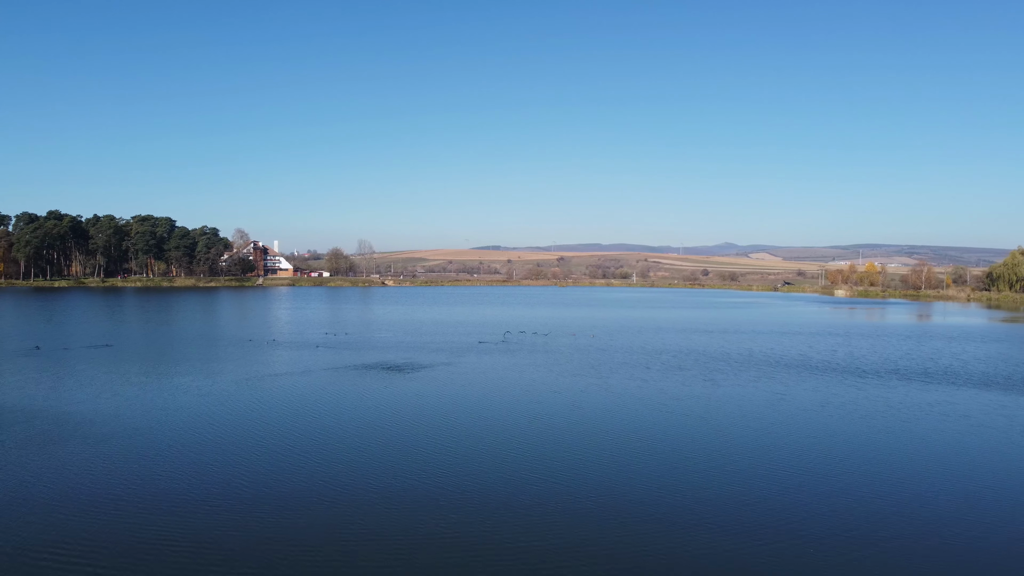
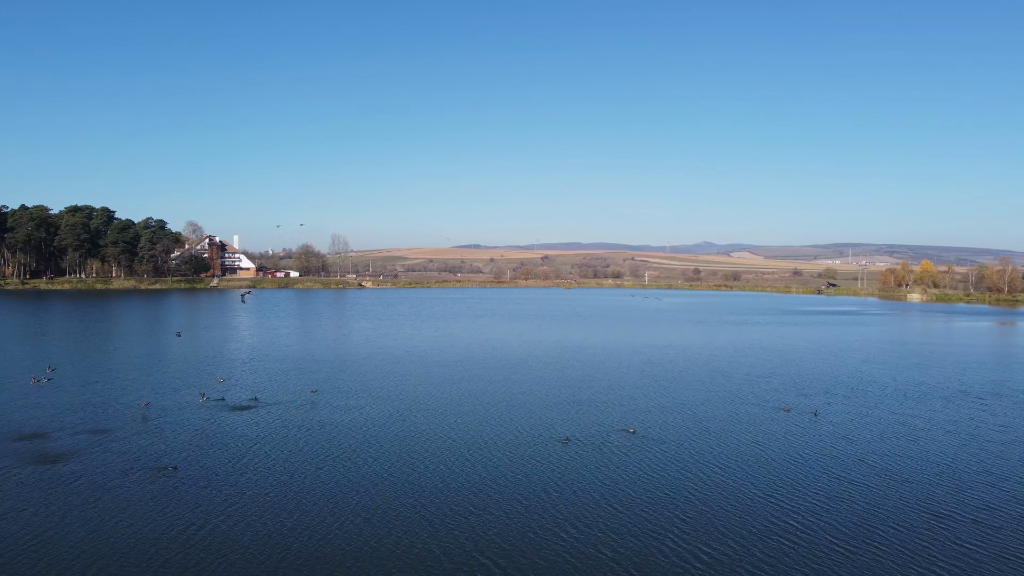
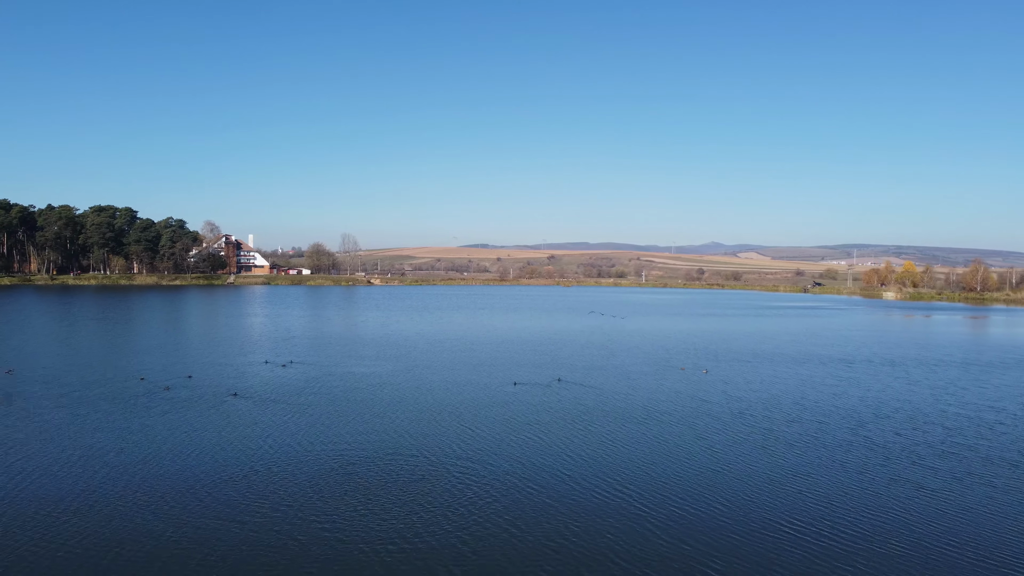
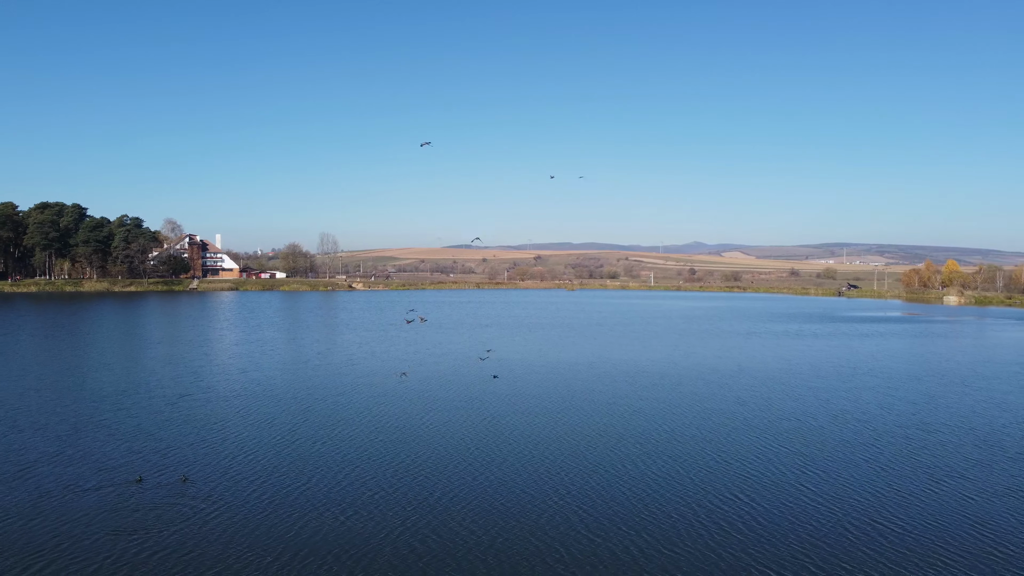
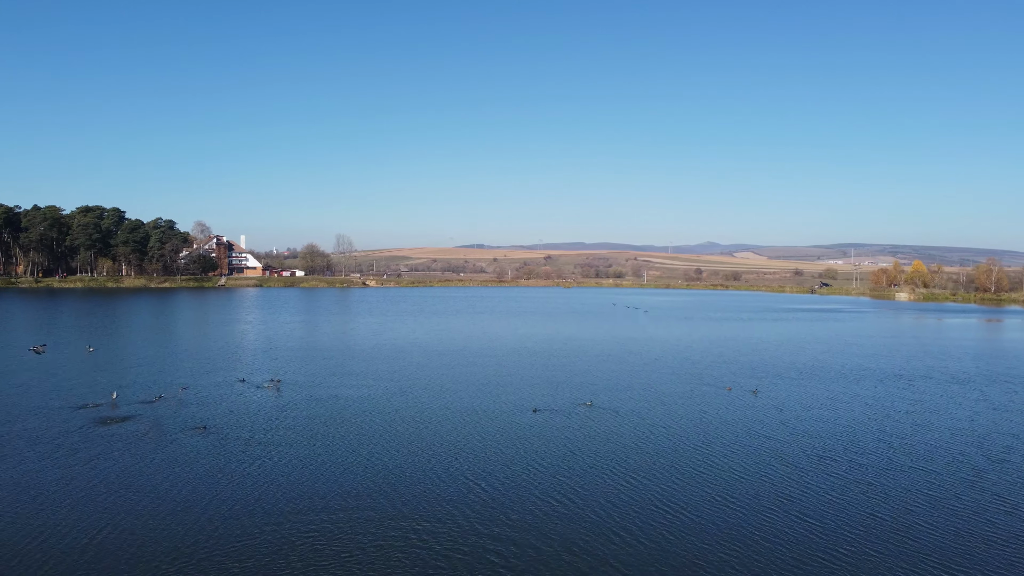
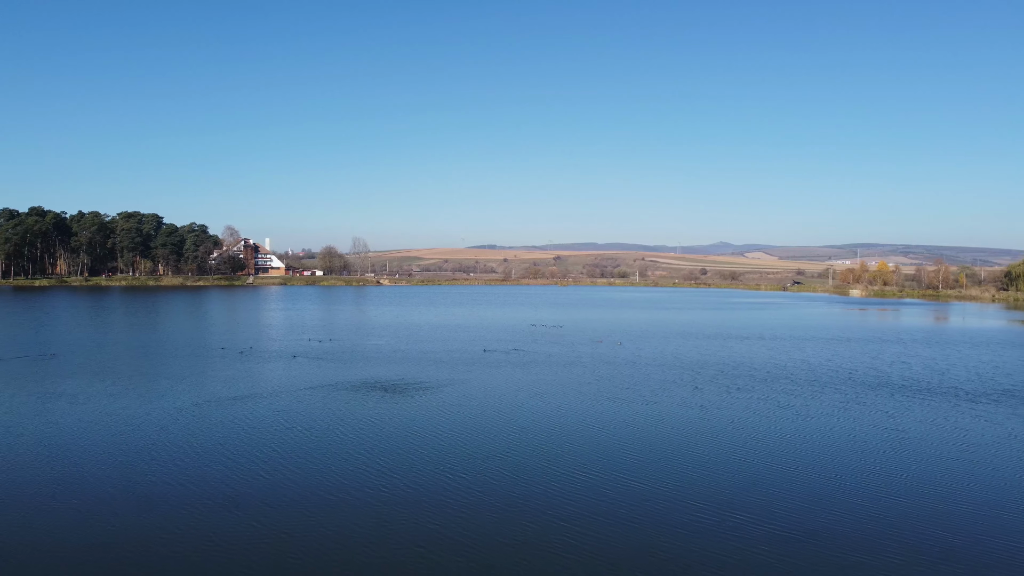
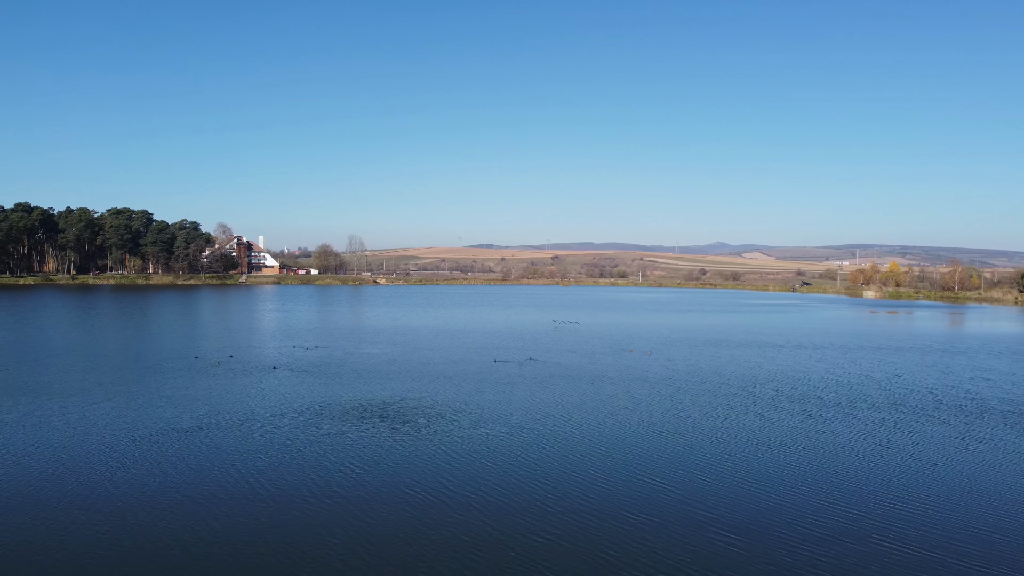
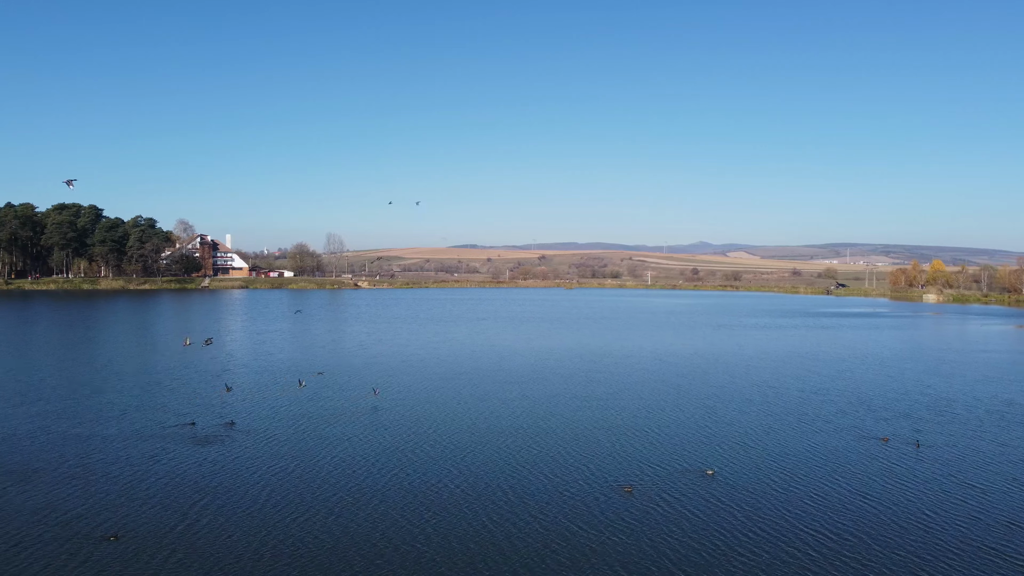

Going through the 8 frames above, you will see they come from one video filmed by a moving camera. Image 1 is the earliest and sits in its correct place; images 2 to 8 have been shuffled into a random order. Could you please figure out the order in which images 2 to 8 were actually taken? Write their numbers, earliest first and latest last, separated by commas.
6, 7, 3, 5, 2, 8, 4
